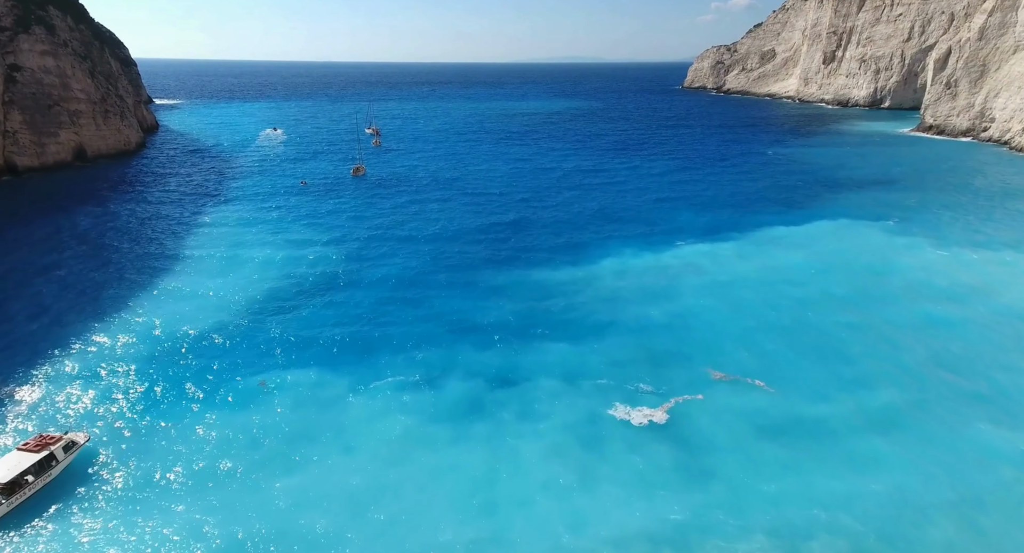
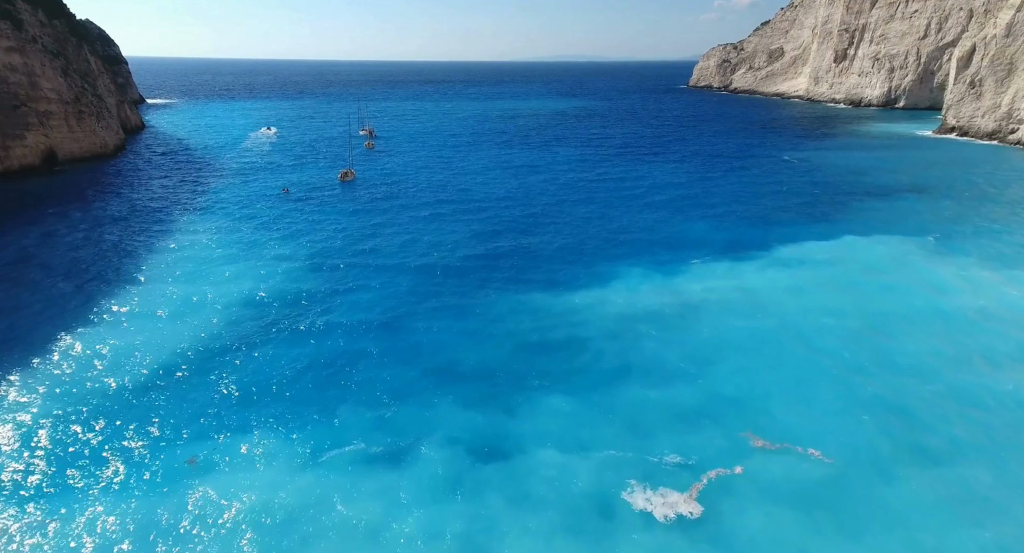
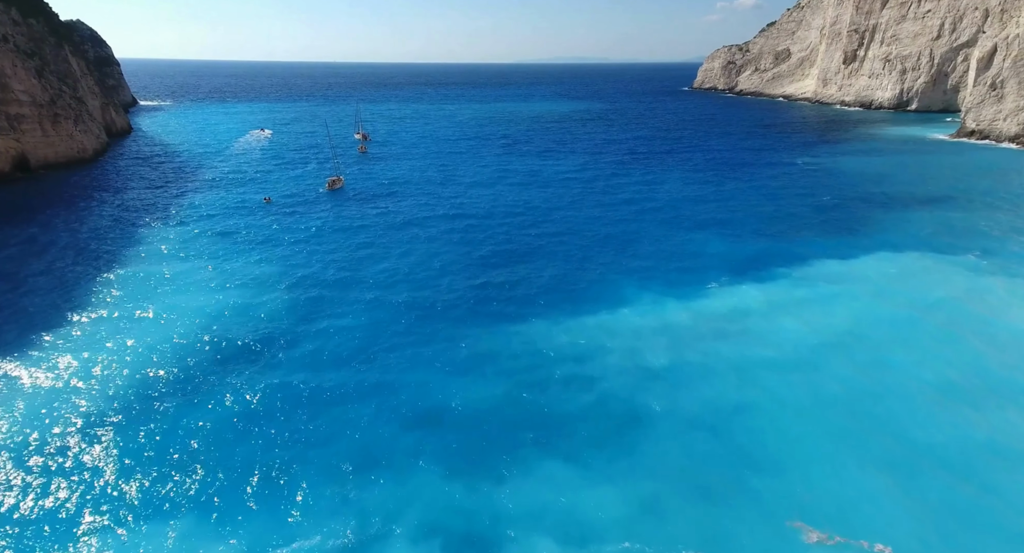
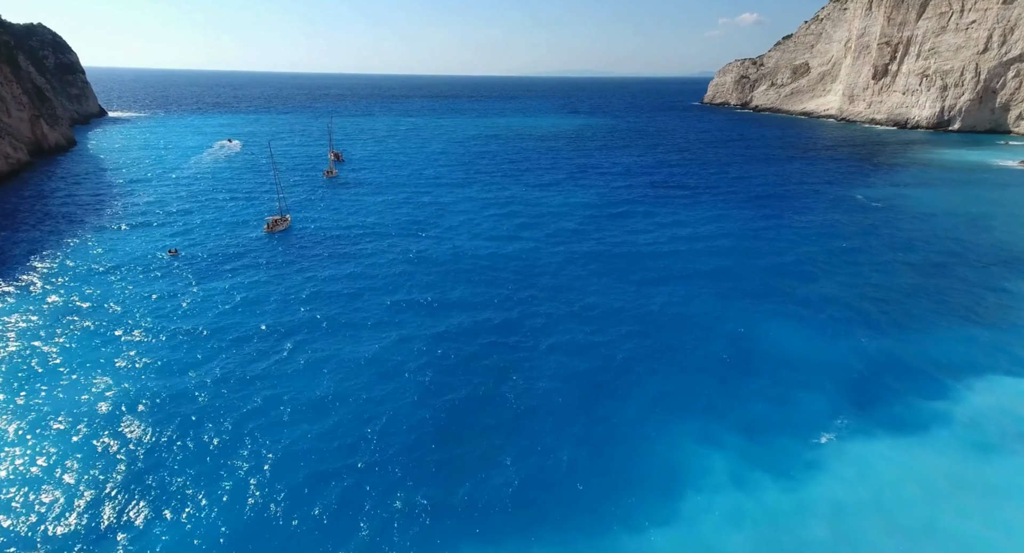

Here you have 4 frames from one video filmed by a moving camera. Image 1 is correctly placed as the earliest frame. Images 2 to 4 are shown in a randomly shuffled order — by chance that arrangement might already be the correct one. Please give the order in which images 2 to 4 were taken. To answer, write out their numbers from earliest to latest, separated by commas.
2, 3, 4
